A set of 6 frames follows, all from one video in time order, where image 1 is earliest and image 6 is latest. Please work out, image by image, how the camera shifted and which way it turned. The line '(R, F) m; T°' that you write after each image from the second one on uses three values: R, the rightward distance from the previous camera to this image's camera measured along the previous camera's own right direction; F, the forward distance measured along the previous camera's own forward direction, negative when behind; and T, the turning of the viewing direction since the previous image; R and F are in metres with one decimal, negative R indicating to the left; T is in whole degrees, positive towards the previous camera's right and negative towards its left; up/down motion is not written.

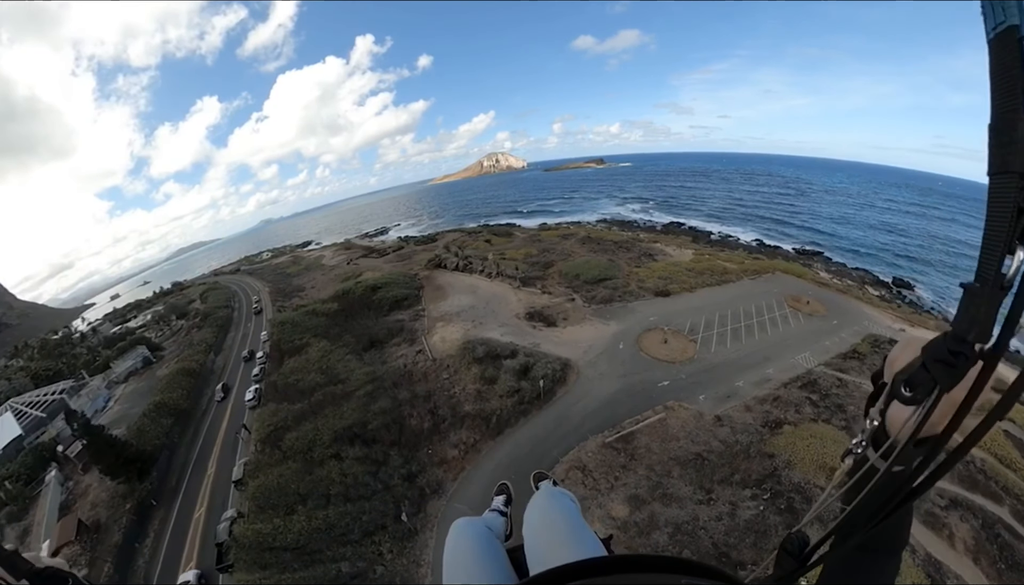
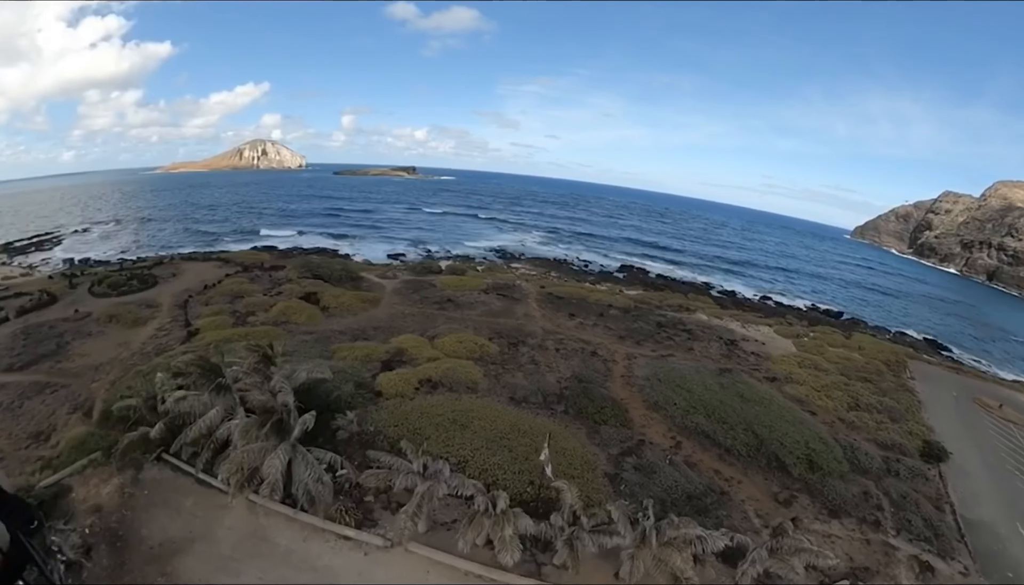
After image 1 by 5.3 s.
(+0.6, +12.8) m; +13°
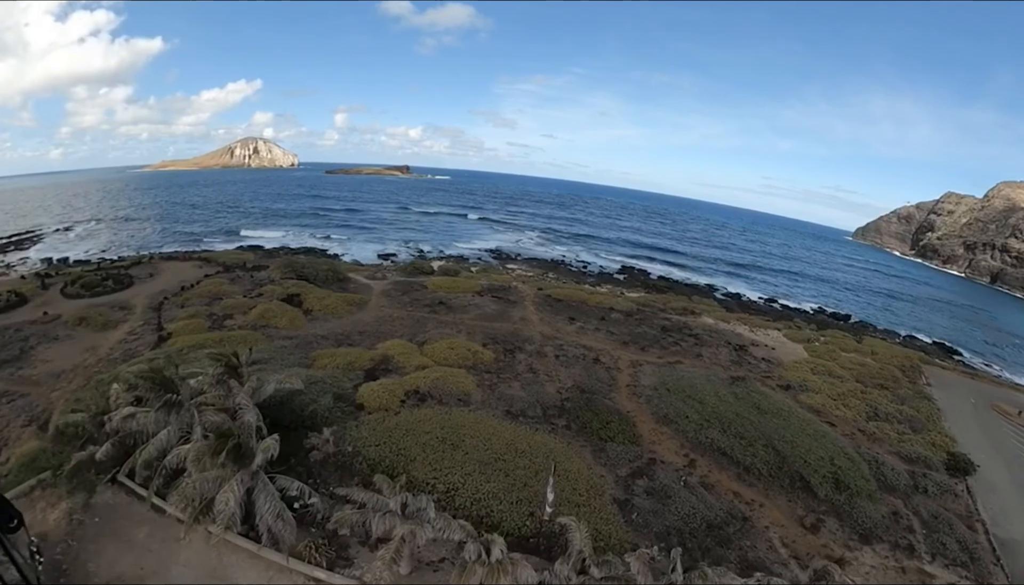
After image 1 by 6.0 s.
(+0.1, +0.5) m; 0°
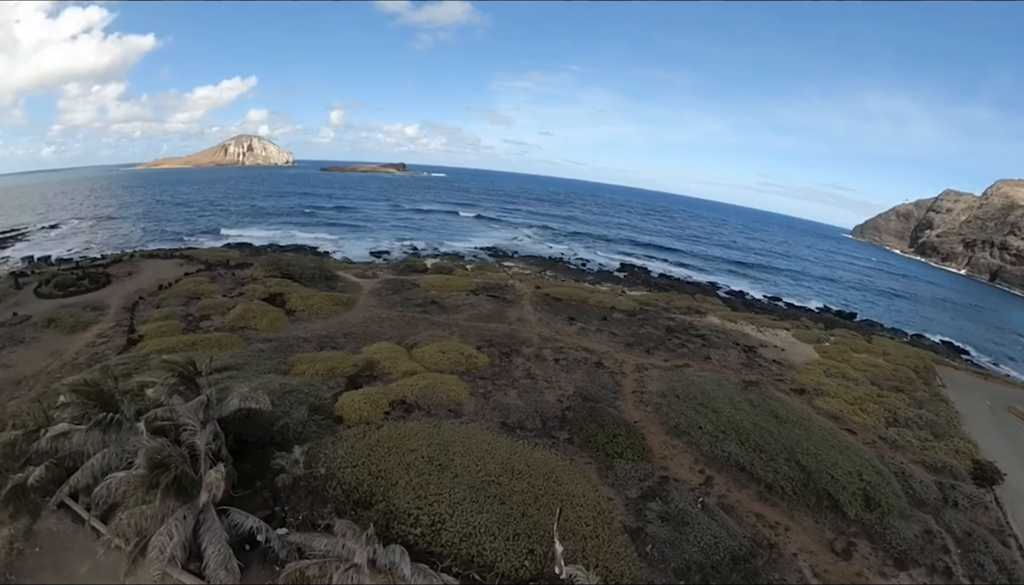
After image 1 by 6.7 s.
(0.0, +0.3) m; 0°
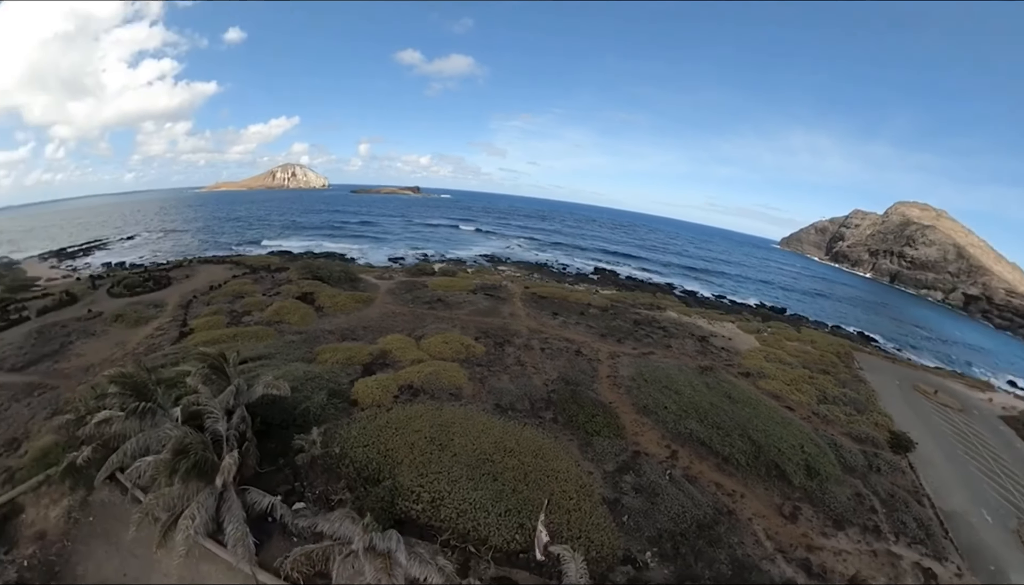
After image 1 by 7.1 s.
(-0.2, -1.7) m; +2°
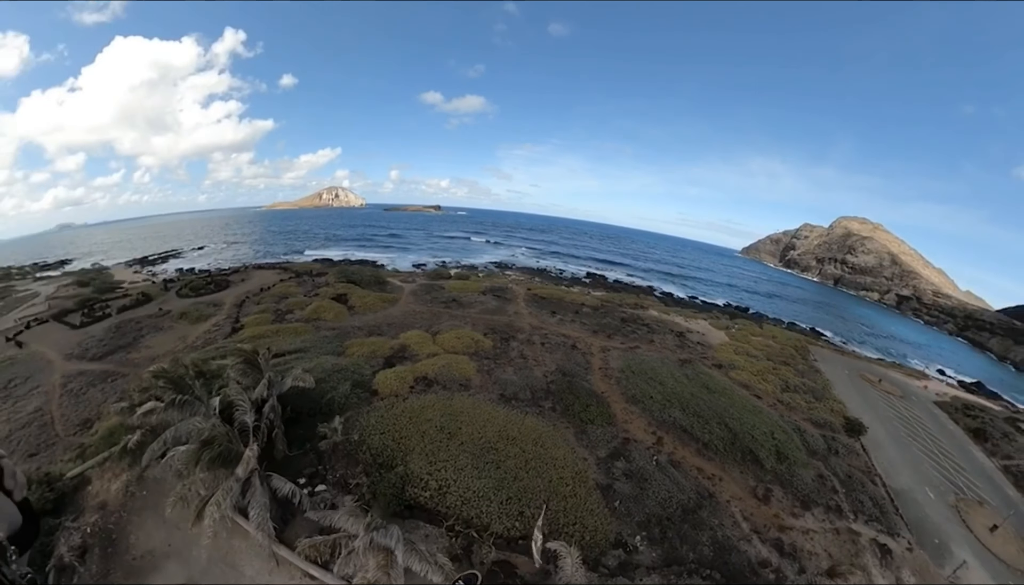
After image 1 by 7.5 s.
(-0.1, -1.8) m; 0°
